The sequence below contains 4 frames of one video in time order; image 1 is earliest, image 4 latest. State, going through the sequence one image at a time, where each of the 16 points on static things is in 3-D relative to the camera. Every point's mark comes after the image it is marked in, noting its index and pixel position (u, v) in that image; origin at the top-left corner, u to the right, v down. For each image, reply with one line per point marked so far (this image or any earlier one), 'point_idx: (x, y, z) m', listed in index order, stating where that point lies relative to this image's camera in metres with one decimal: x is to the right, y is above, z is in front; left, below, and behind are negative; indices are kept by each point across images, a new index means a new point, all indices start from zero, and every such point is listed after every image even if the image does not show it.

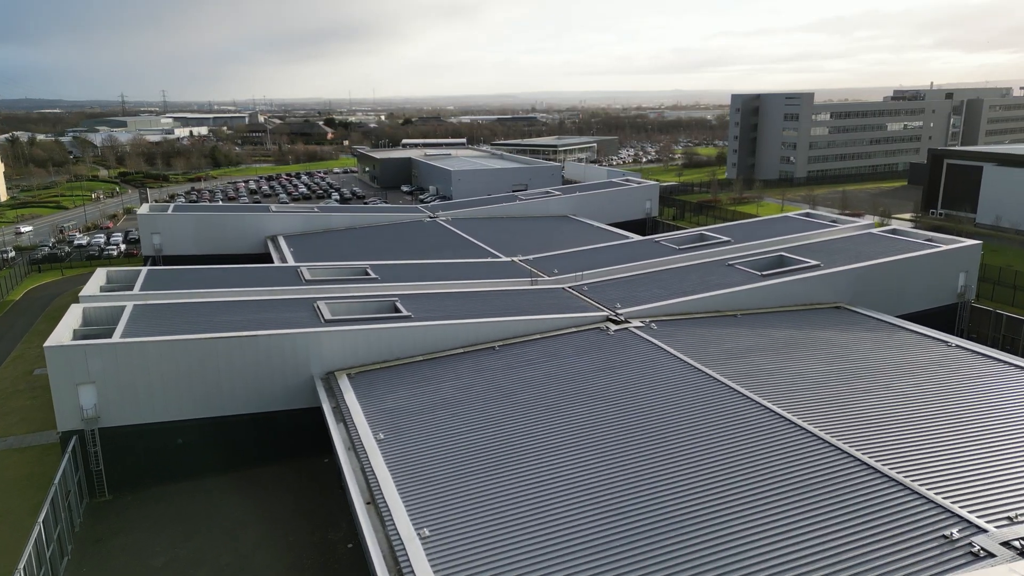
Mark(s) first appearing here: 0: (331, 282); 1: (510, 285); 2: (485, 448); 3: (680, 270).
0: (-3.0, +0.1, +10.9) m
1: (0.0, +0.1, +11.6) m
2: (-0.3, -1.7, +6.7) m
3: (+3.0, +0.3, +11.9) m
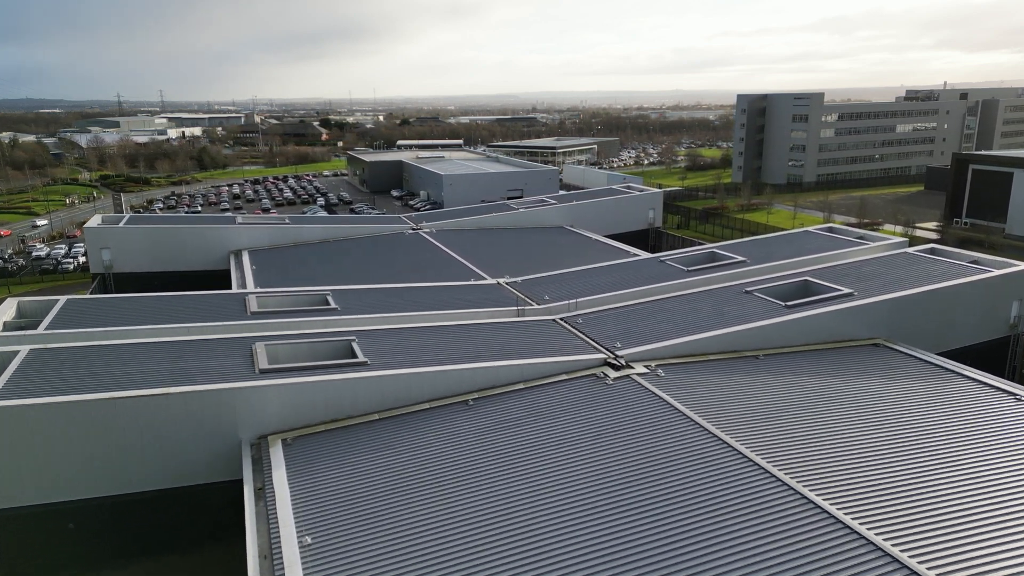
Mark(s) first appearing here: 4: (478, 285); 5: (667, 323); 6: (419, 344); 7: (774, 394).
0: (-3.3, -0.4, +9.3) m
1: (-0.3, -0.4, +10.0) m
2: (-0.5, -2.1, +5.2) m
3: (+2.8, -0.1, +10.3) m
4: (-0.6, 0.0, +11.6) m
5: (+2.2, -0.5, +9.3) m
6: (-1.2, -0.7, +8.5) m
7: (+3.1, -1.2, +7.7) m
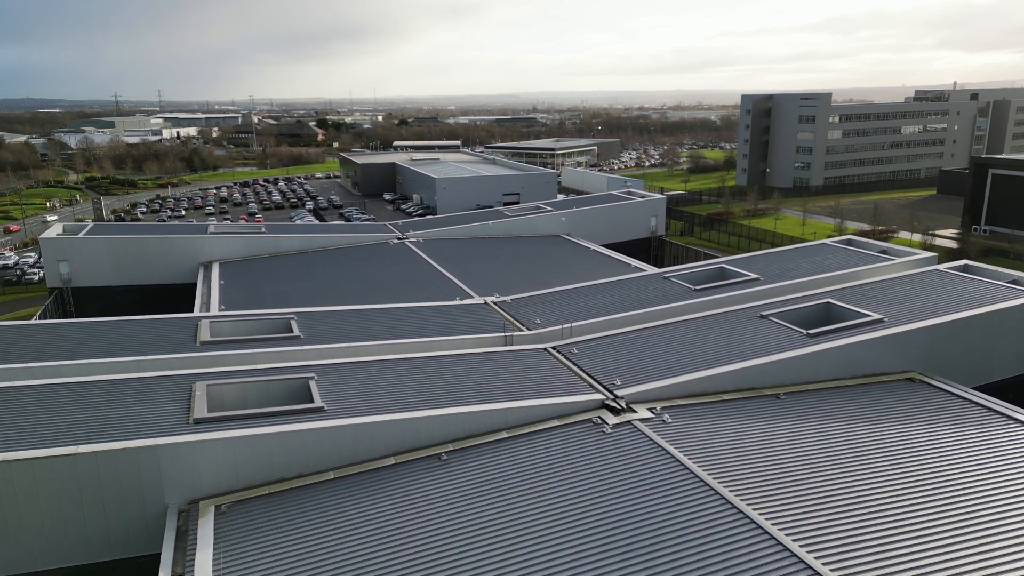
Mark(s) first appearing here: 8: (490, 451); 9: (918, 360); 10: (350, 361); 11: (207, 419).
0: (-3.5, -0.7, +8.2) m
1: (-0.5, -0.7, +8.9) m
2: (-0.7, -2.5, +4.1) m
3: (+2.6, -0.5, +9.2) m
4: (-0.8, -0.3, +10.5) m
5: (+2.0, -0.8, +8.2) m
6: (-1.4, -1.0, +7.4) m
7: (+2.9, -1.6, +6.6) m
8: (-0.2, -1.6, +6.5) m
9: (+5.3, -0.9, +8.4) m
10: (-2.0, -0.9, +7.9) m
11: (-2.9, -1.3, +6.2) m
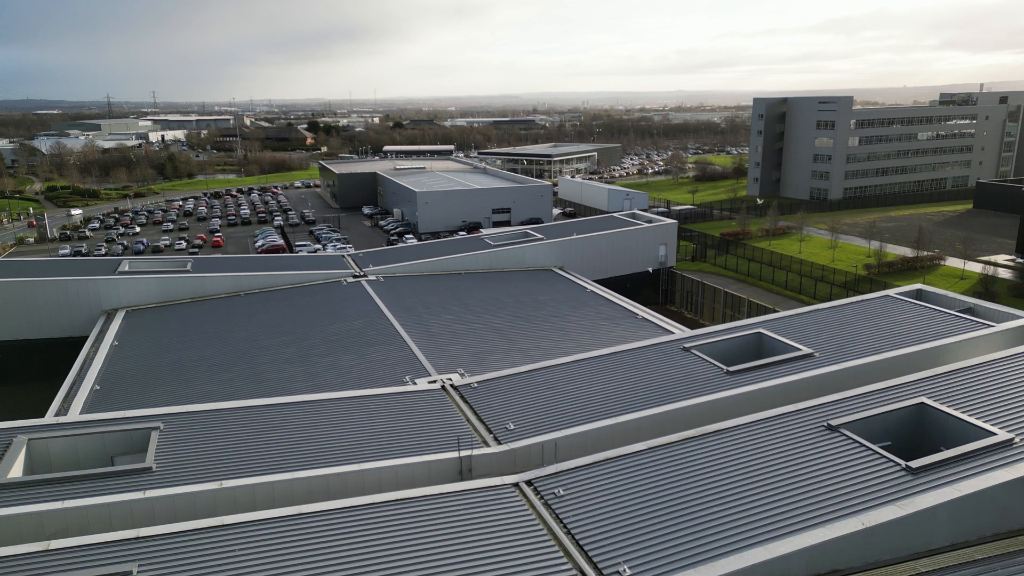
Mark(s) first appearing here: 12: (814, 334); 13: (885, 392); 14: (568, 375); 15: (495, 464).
0: (-3.9, -1.7, +5.5) m
1: (-0.9, -1.7, +6.1) m
2: (-1.1, -3.4, +1.3) m
3: (+2.2, -1.4, +6.4) m
4: (-1.2, -1.2, +7.8) m
5: (+1.6, -1.8, +5.4) m
6: (-1.8, -2.0, +4.6) m
7: (+2.5, -2.5, +3.8) m
8: (-0.6, -2.6, +3.7) m
9: (+4.9, -1.9, +5.7) m
10: (-2.4, -1.8, +5.1) m
11: (-3.3, -2.2, +3.4) m
12: (+4.0, -0.6, +8.6) m
13: (+4.0, -1.1, +6.9) m
14: (+0.7, -1.1, +8.0) m
15: (-0.2, -1.7, +6.3) m
